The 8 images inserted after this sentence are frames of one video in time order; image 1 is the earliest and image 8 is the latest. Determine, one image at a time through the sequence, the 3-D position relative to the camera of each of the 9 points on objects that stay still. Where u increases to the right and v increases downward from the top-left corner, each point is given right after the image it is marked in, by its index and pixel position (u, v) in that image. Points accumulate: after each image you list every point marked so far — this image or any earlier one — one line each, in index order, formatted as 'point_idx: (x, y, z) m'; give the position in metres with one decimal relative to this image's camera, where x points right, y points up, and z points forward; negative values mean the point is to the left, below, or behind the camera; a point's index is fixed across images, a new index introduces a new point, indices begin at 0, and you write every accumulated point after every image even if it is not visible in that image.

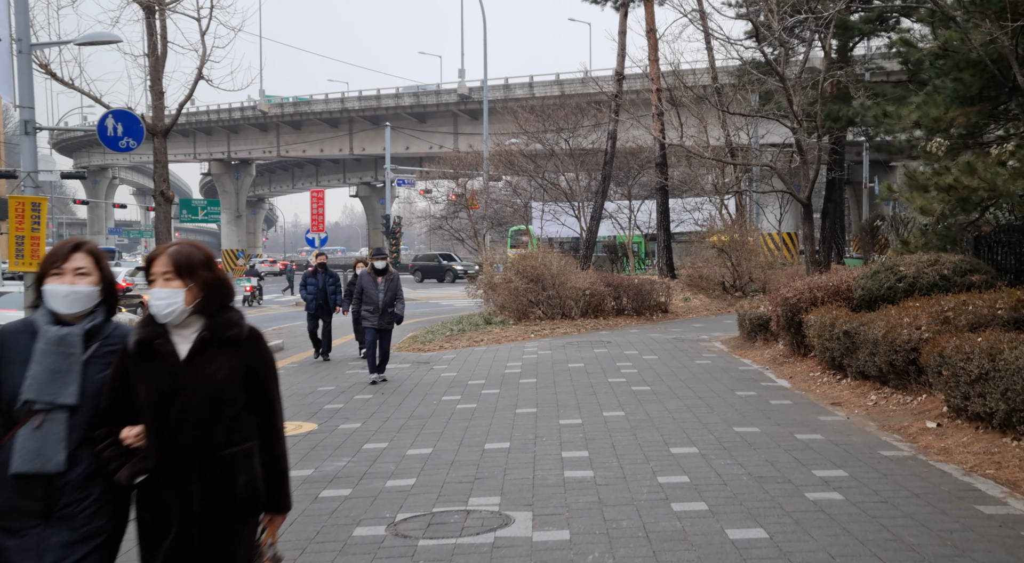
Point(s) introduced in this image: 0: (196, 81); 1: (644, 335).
0: (-5.7, +3.6, +16.0) m
1: (+2.4, -1.0, +16.5) m
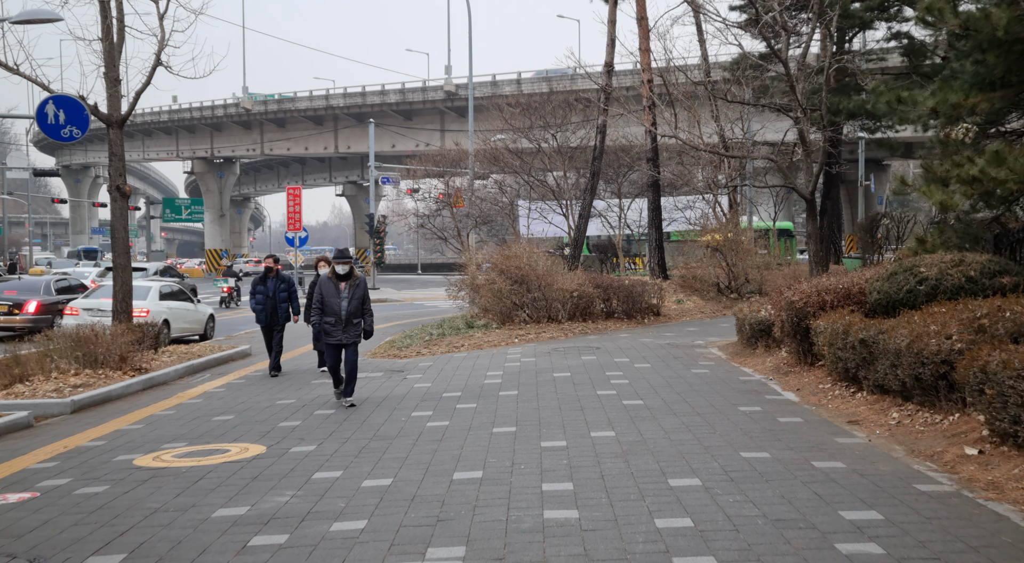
0: (-6.0, +3.6, +14.9) m
1: (+2.1, -1.0, +15.4) m
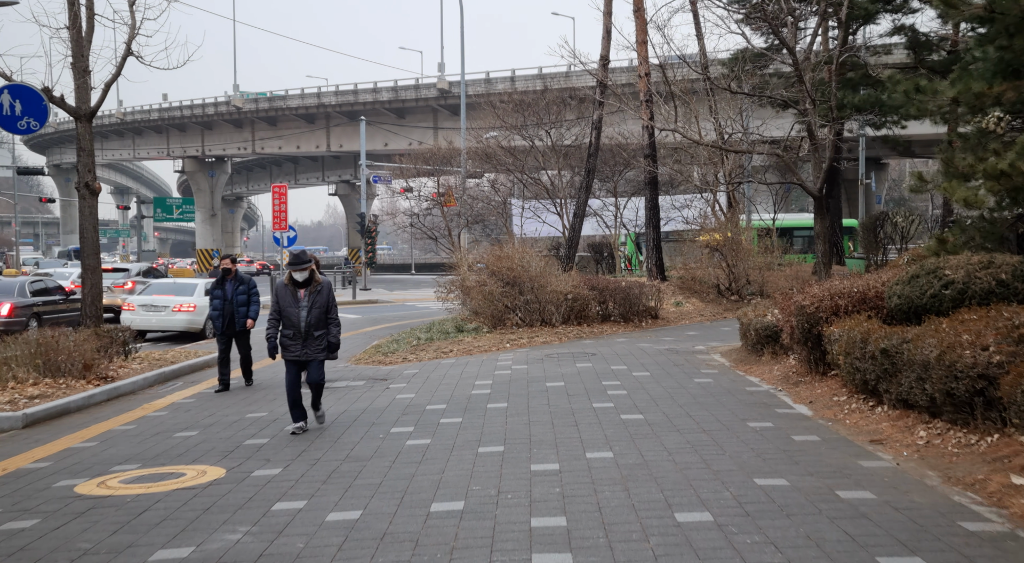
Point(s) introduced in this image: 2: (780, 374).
0: (-6.2, +3.5, +14.1) m
1: (+2.0, -1.1, +14.7) m
2: (+3.2, -1.1, +10.5) m
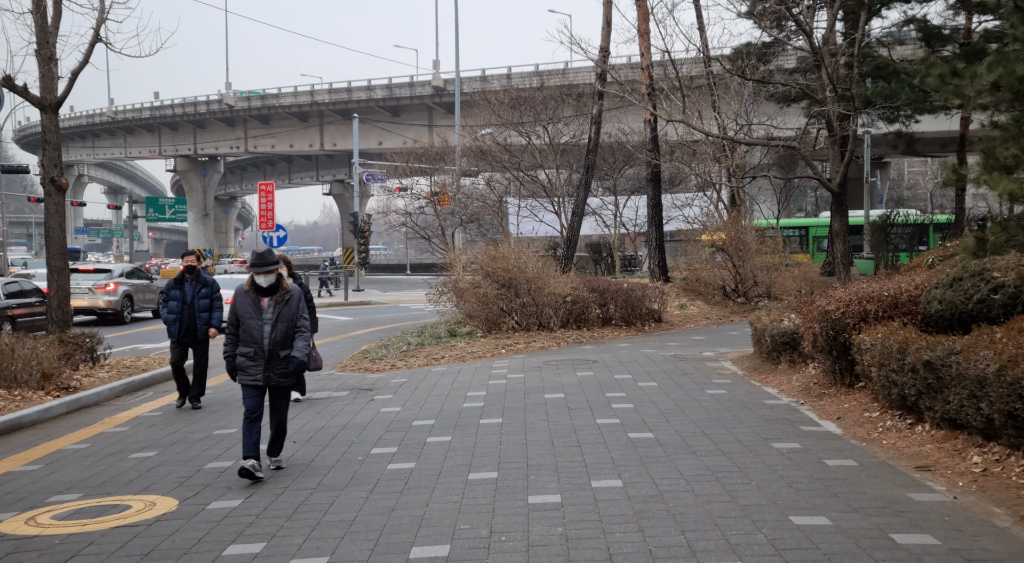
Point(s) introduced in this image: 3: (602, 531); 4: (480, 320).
0: (-6.2, +3.5, +13.2) m
1: (+1.9, -1.1, +13.8) m
2: (+3.1, -1.1, +9.6) m
3: (+0.5, -1.4, +5.2) m
4: (-0.6, -0.7, +16.1) m
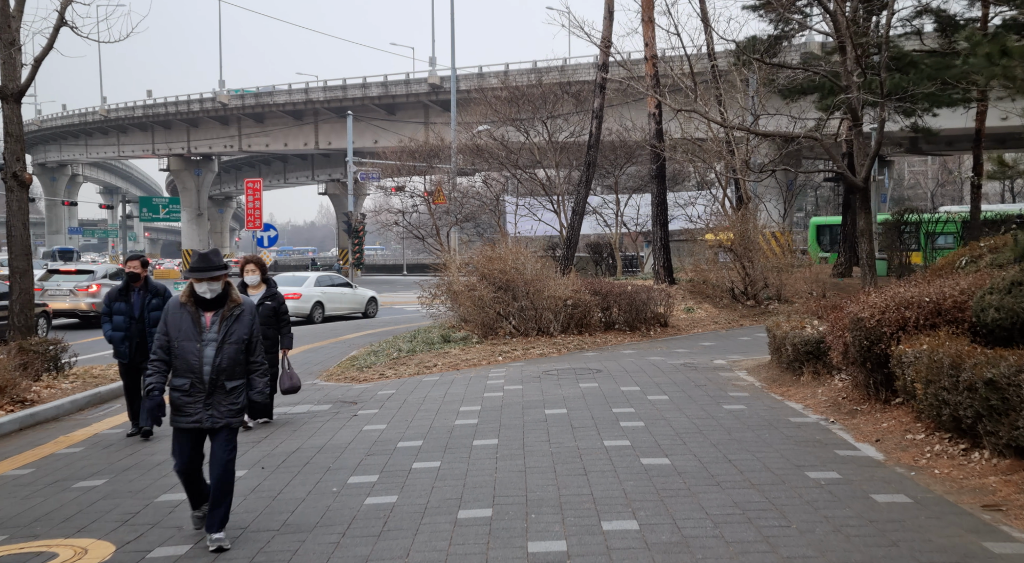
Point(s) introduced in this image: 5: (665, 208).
0: (-6.3, +3.5, +12.2) m
1: (+1.9, -1.1, +12.8) m
2: (+3.1, -1.2, +8.7) m
3: (+0.5, -1.5, +4.3) m
4: (-0.6, -0.7, +15.2) m
5: (+3.2, +1.5, +18.7) m
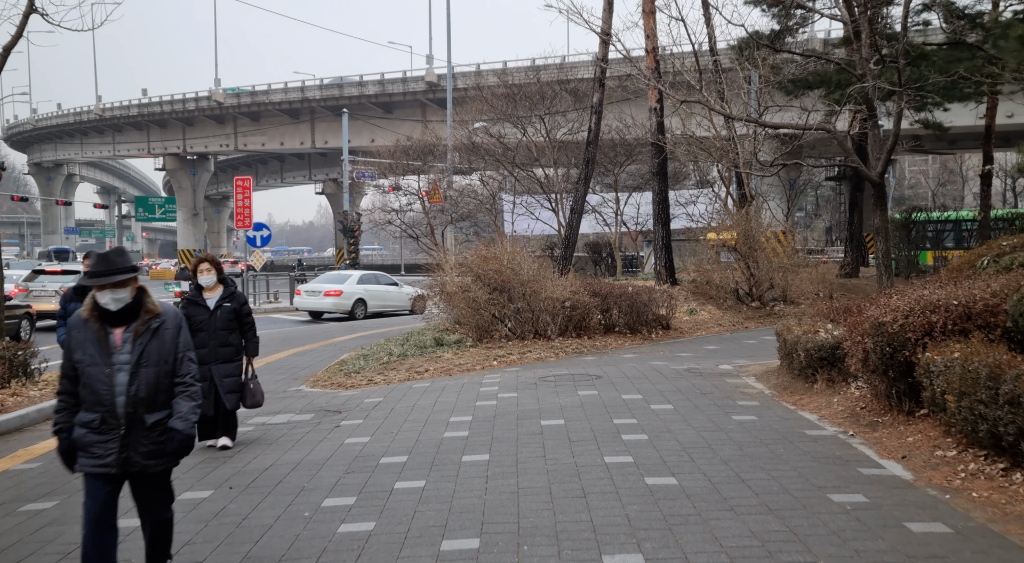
0: (-6.3, +3.5, +11.6) m
1: (+1.8, -1.2, +12.2) m
2: (+3.0, -1.2, +8.1) m
3: (+0.4, -1.5, +3.7) m
4: (-0.7, -0.7, +14.6) m
5: (+3.1, +1.5, +18.1) m
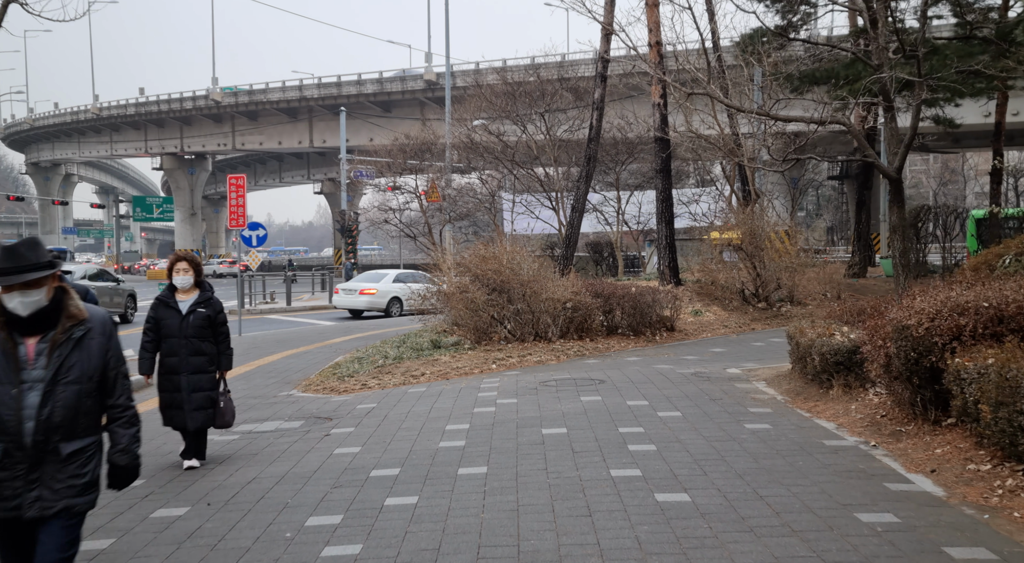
0: (-6.3, +3.4, +11.1) m
1: (+1.8, -1.2, +11.8) m
2: (+3.0, -1.2, +7.6) m
3: (+0.4, -1.5, +3.2) m
4: (-0.7, -0.8, +14.1) m
5: (+3.1, +1.5, +17.6) m
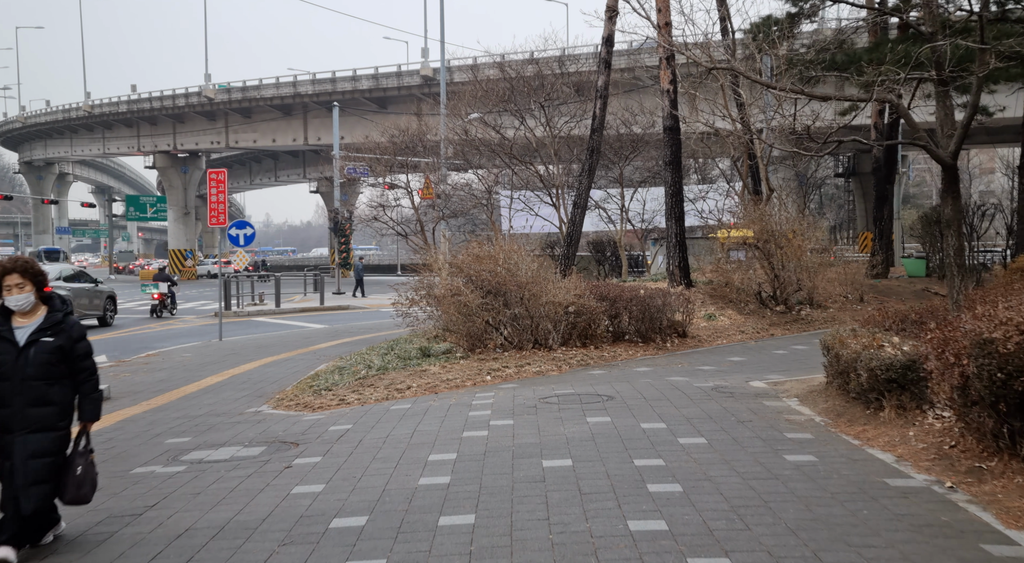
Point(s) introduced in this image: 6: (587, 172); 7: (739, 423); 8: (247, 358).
0: (-6.4, +3.4, +9.9) m
1: (+1.8, -1.2, +10.5) m
2: (+3.0, -1.2, +6.3) m
3: (+0.4, -1.5, +1.9) m
4: (-0.7, -0.8, +12.8) m
5: (+3.1, +1.5, +16.3) m
6: (+1.6, +2.3, +18.9) m
7: (+2.0, -1.2, +7.9) m
8: (-5.0, -1.5, +17.0) m
